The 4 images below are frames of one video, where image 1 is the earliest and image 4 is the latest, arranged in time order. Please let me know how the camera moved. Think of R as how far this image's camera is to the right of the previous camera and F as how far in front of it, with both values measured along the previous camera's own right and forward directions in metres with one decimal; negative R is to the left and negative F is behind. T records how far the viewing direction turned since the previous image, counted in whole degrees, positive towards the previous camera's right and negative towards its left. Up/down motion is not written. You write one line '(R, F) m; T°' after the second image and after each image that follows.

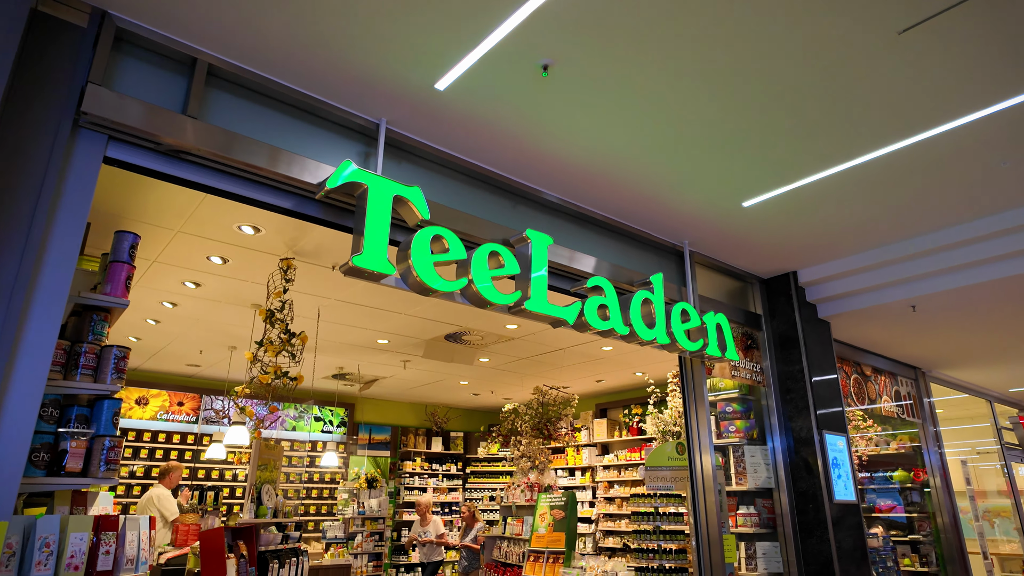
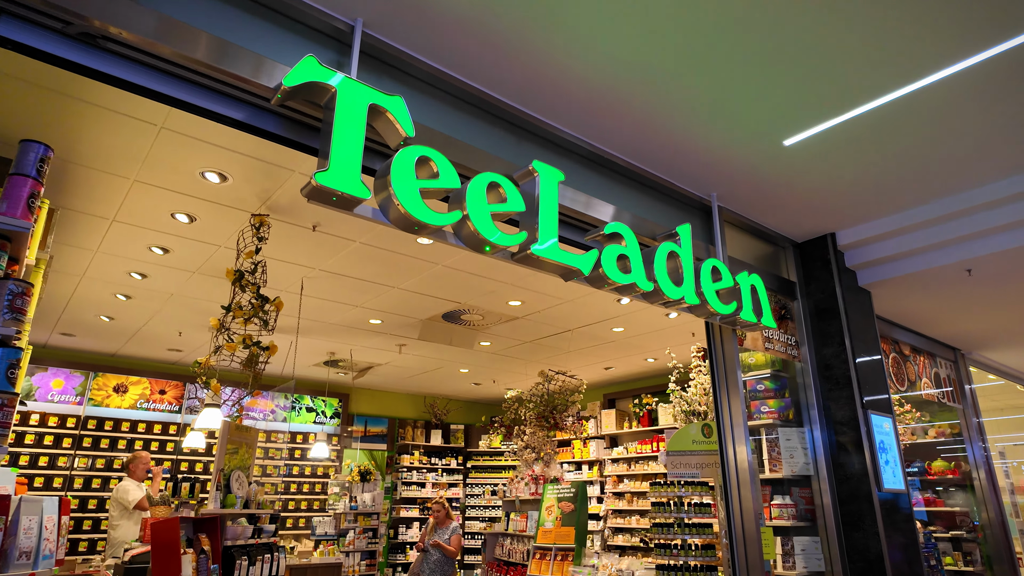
(0.0, +0.6) m; 0°
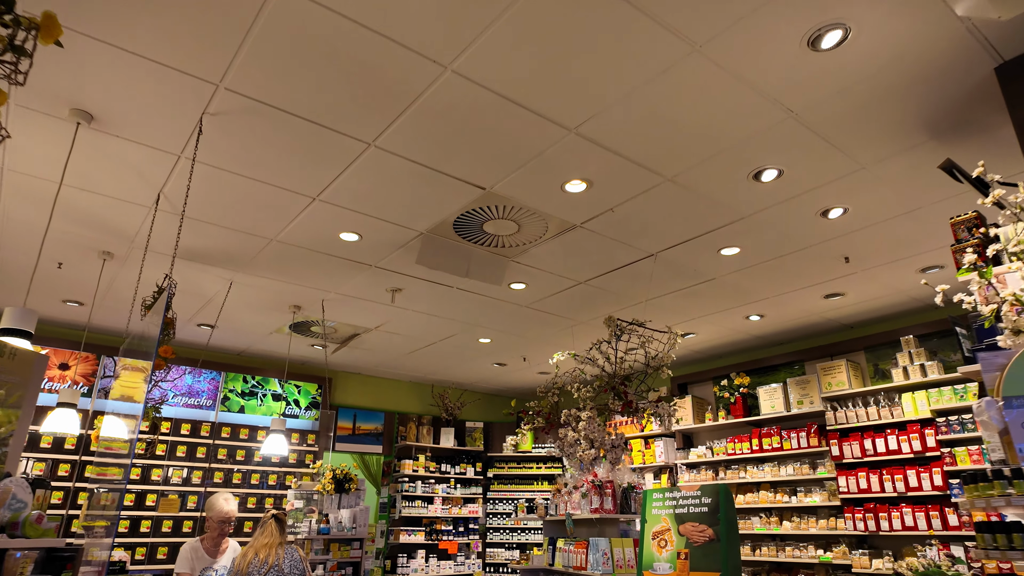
(-0.3, +2.5) m; -1°
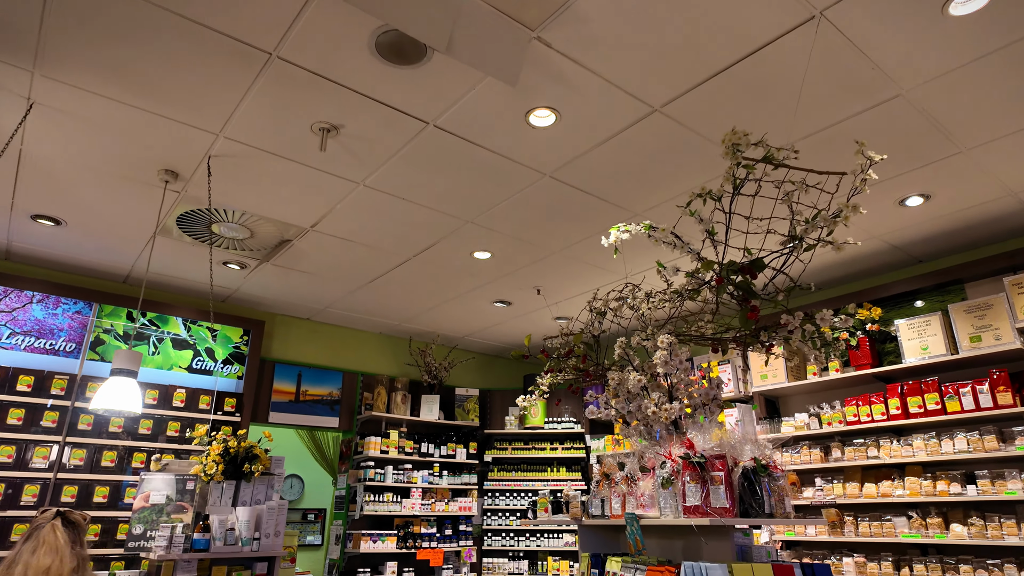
(-0.1, +2.2) m; +1°
